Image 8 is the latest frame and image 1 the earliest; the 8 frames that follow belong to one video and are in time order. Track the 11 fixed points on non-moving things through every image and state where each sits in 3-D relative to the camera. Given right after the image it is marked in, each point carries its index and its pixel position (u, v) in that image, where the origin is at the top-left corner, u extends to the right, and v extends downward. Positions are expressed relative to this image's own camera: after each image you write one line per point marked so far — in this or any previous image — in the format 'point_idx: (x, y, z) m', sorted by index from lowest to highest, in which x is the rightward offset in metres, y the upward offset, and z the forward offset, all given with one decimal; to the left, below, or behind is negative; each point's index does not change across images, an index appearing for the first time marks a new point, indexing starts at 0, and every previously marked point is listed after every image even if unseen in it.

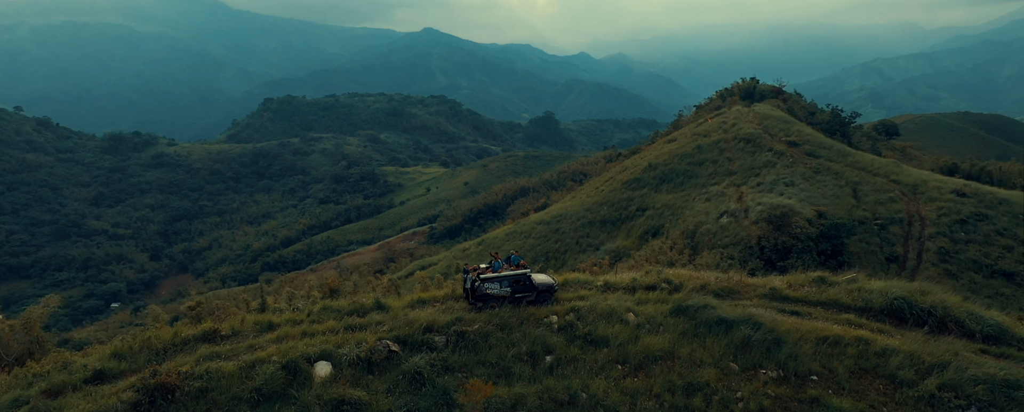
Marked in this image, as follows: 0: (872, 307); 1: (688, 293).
0: (+10.4, -2.9, +18.2) m
1: (+5.5, -2.7, +19.1) m
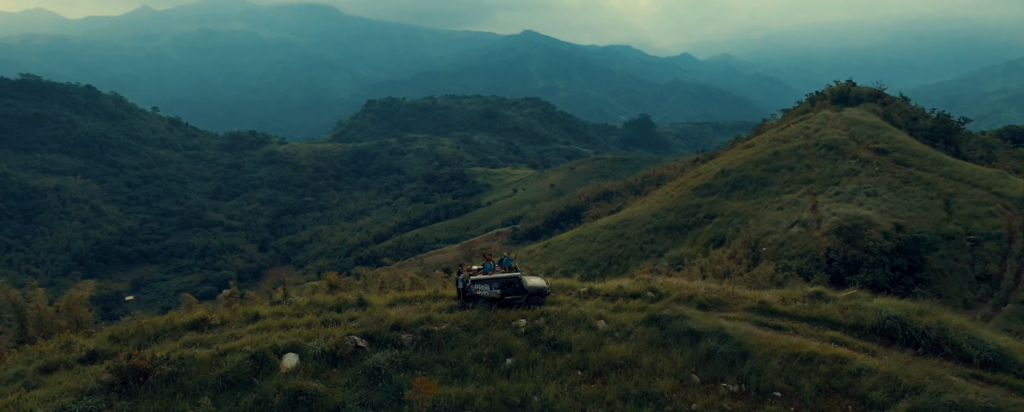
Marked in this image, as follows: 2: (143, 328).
0: (+9.7, -3.3, +17.3) m
1: (+4.8, -2.9, +18.6) m
2: (-10.6, -3.5, +18.2) m
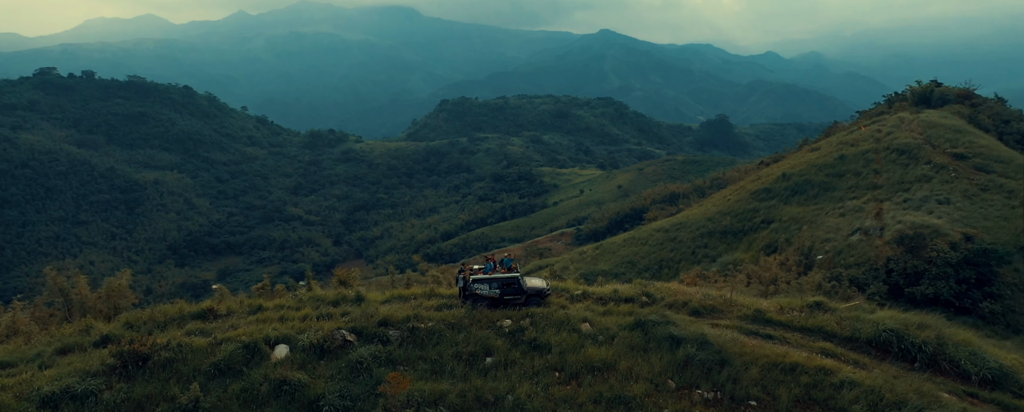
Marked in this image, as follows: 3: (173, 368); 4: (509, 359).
0: (+9.2, -3.5, +16.8) m
1: (+4.5, -3.0, +18.5) m
2: (-10.9, -3.3, +19.3) m
3: (-8.5, -4.1, +15.8) m
4: (-0.1, -3.8, +15.7) m
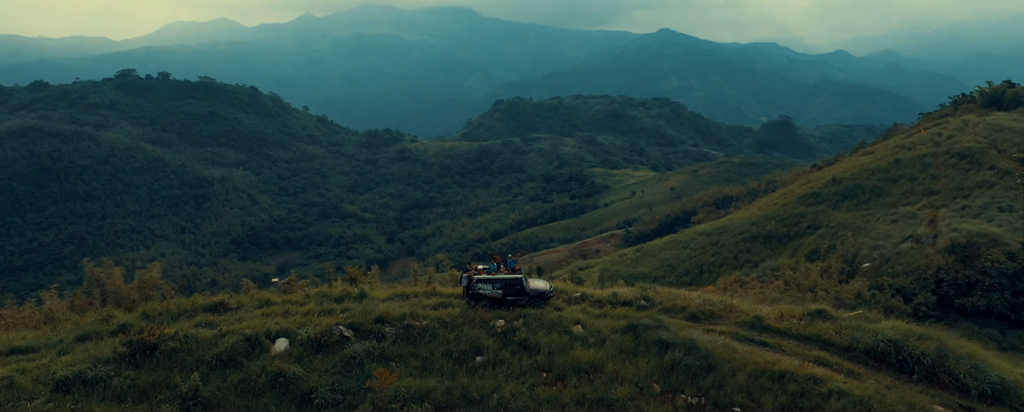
0: (+9.0, -3.7, +16.5) m
1: (+4.4, -3.2, +18.5) m
2: (-10.9, -3.2, +20.1) m
3: (-8.8, -4.0, +16.5) m
4: (-0.3, -3.9, +15.9) m
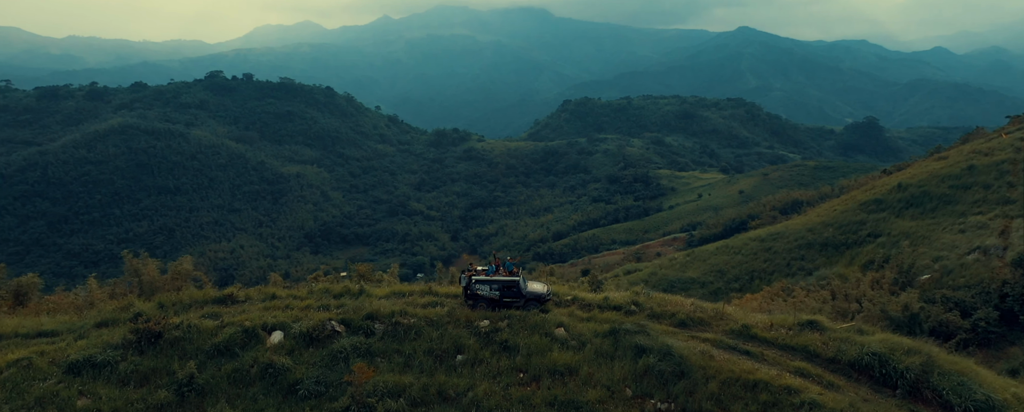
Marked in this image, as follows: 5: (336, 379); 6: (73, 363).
0: (+8.5, -3.9, +16.2) m
1: (+4.1, -3.3, +18.5) m
2: (-11.1, -3.1, +21.3) m
3: (-9.2, -3.9, +17.5) m
4: (-0.9, -4.0, +16.3) m
5: (-4.4, -4.4, +16.0) m
6: (-11.7, -4.2, +16.7) m
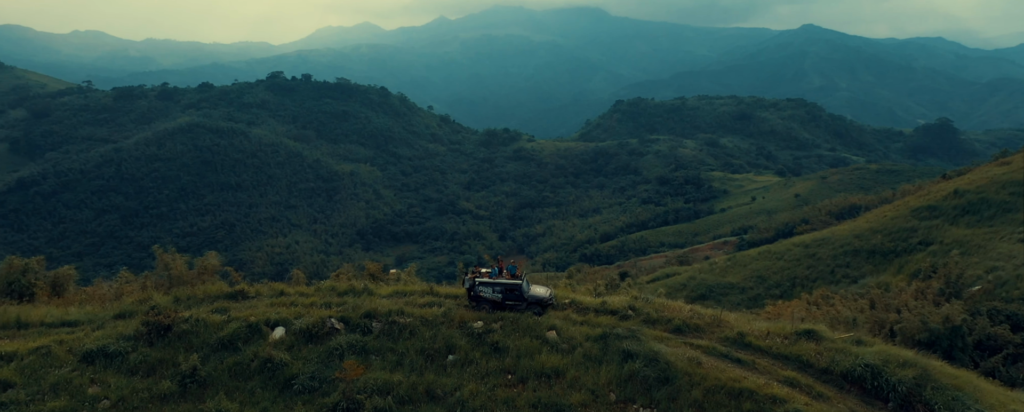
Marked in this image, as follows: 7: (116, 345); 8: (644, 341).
0: (+8.2, -4.2, +16.0) m
1: (+3.9, -3.5, +18.6) m
2: (-11.1, -3.0, +22.1) m
3: (-9.4, -3.9, +18.3) m
4: (-1.2, -4.0, +16.6) m
5: (-4.7, -4.4, +16.5) m
6: (-11.9, -4.1, +17.6) m
7: (-11.2, -3.9, +17.9) m
8: (+3.5, -3.6, +16.9) m
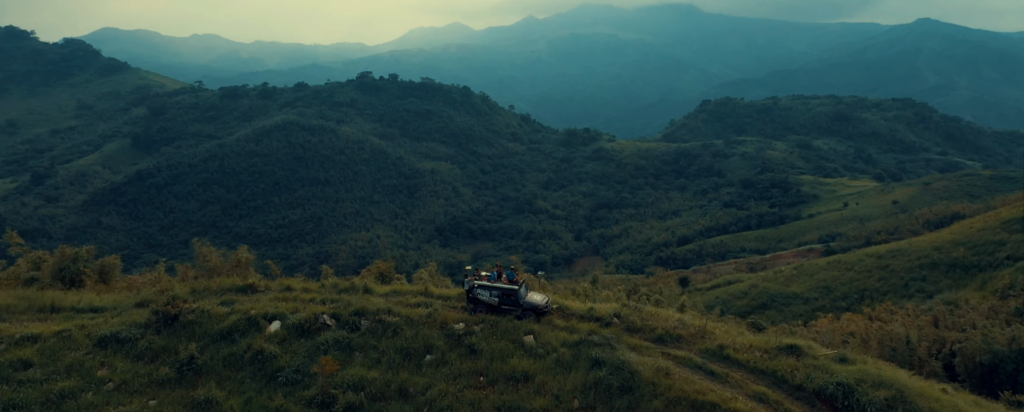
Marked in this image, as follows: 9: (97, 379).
0: (+7.4, -4.5, +15.8) m
1: (+3.4, -3.8, +18.7) m
2: (-11.3, -3.0, +23.5) m
3: (-10.0, -3.8, +19.5) m
4: (-1.9, -4.2, +17.2) m
5: (-5.4, -4.4, +17.3) m
6: (-12.5, -4.0, +19.1) m
7: (-11.8, -3.8, +19.3) m
8: (+2.9, -3.9, +17.1) m
9: (-11.6, -4.8, +17.6) m
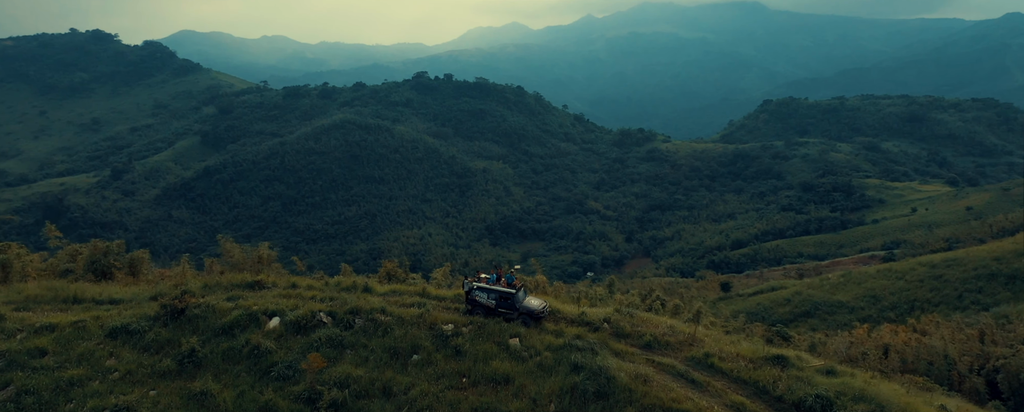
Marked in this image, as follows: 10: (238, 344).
0: (+6.9, -4.8, +15.6) m
1: (+3.0, -3.9, +18.8) m
2: (-11.3, -2.9, +24.4) m
3: (-10.2, -3.8, +20.4) m
4: (-2.3, -4.3, +17.6) m
5: (-5.8, -4.5, +17.9) m
6: (-12.8, -3.9, +20.1) m
7: (-12.1, -3.8, +20.2) m
8: (+2.4, -4.1, +17.2) m
9: (-12.0, -4.8, +18.5) m
10: (-8.2, -4.2, +19.1) m
